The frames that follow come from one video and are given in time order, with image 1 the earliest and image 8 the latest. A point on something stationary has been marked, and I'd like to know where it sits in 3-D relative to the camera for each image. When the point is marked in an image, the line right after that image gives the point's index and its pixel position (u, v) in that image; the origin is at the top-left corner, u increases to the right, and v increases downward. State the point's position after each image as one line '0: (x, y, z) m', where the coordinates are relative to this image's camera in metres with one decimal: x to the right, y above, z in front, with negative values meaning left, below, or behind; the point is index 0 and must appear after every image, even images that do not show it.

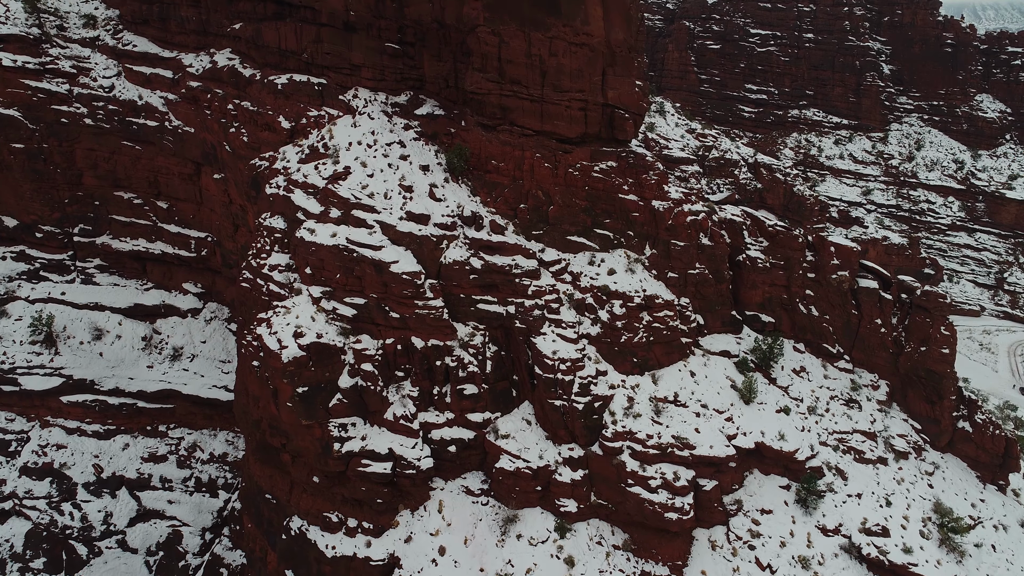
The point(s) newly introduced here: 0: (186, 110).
0: (-6.1, +3.4, +13.3) m
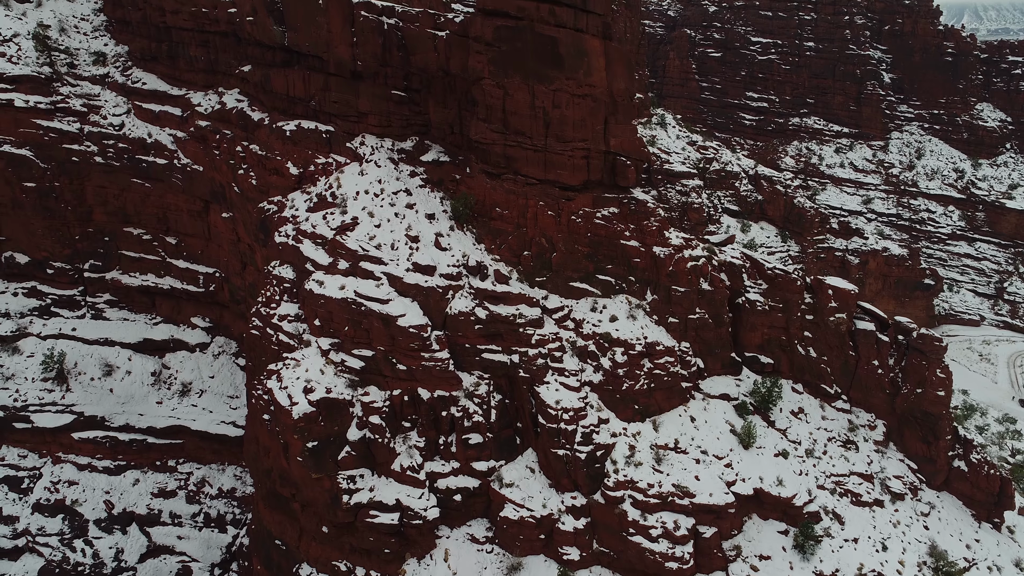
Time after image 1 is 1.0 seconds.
0: (-6.0, +2.7, +13.5) m
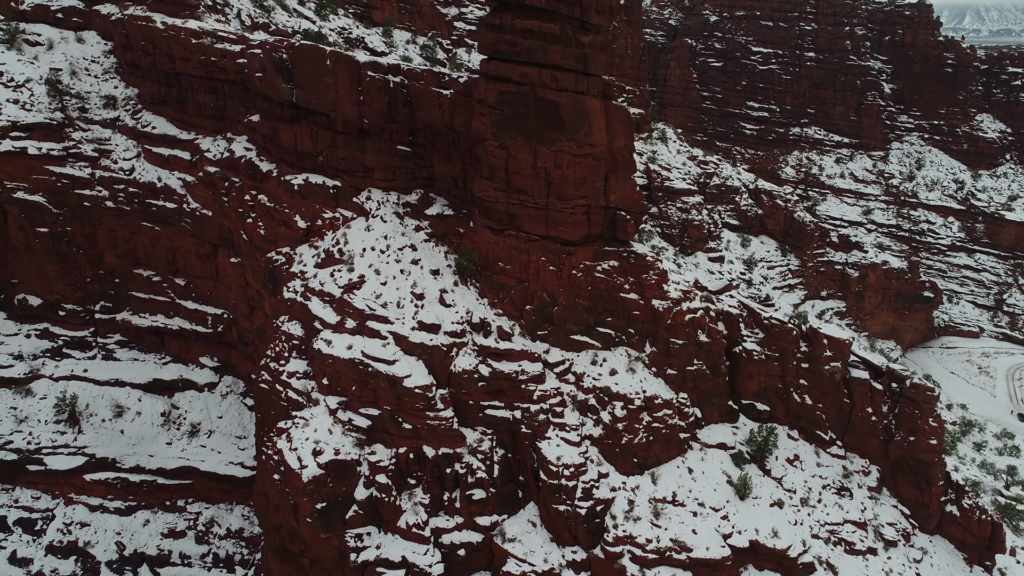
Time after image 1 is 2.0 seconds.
0: (-6.0, +1.9, +13.8) m
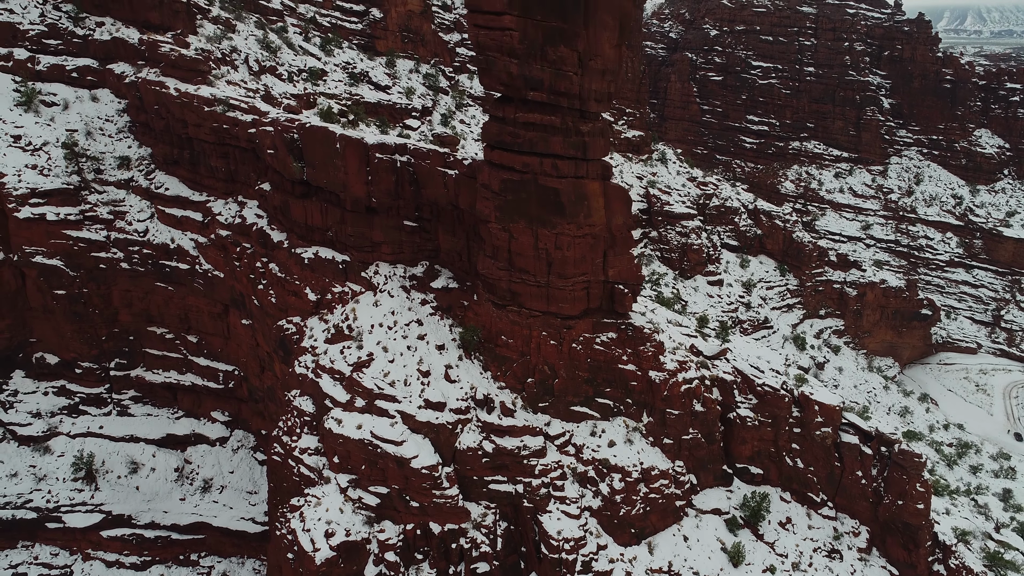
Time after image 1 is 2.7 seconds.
0: (-6.0, +0.7, +14.3) m
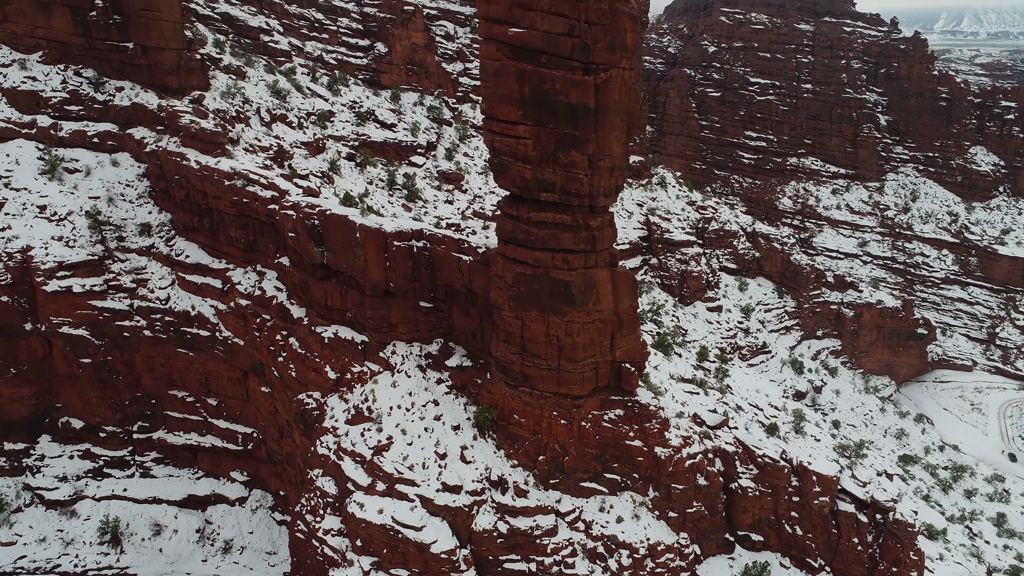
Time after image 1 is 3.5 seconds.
0: (-5.8, -0.7, +14.8) m
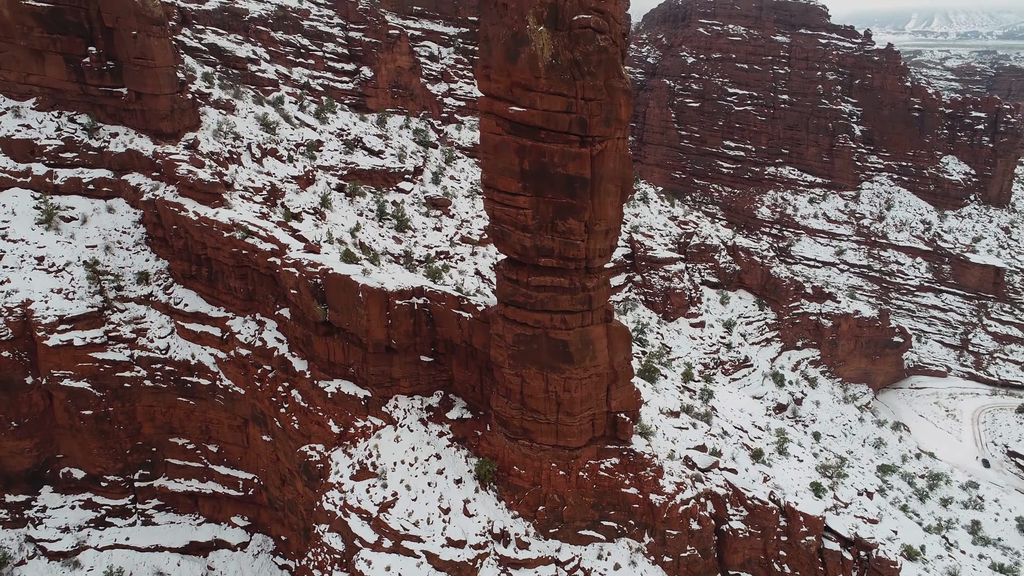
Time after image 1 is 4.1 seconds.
0: (-5.8, -1.8, +15.1) m
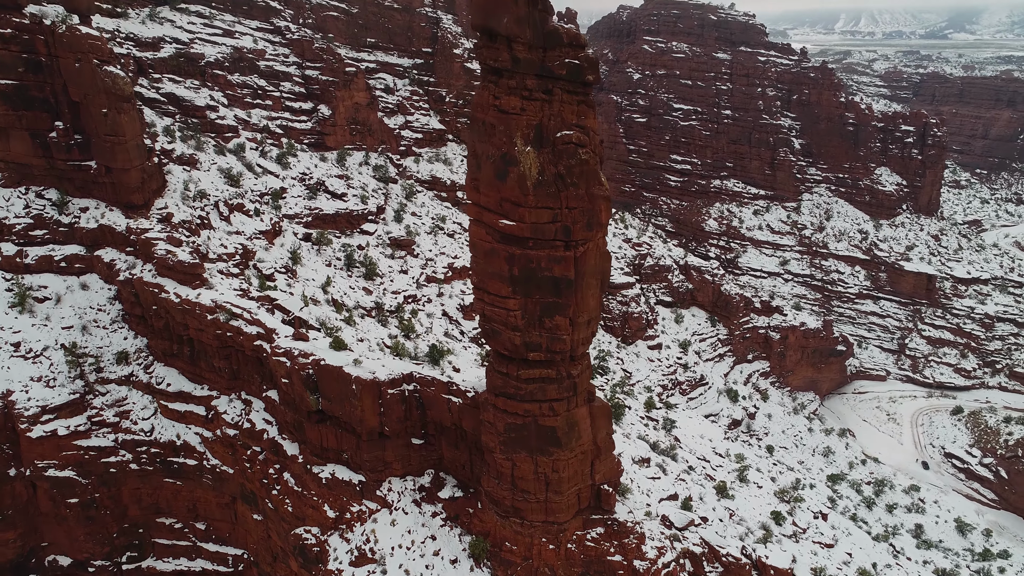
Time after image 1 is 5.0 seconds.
0: (-6.2, -3.5, +15.3) m
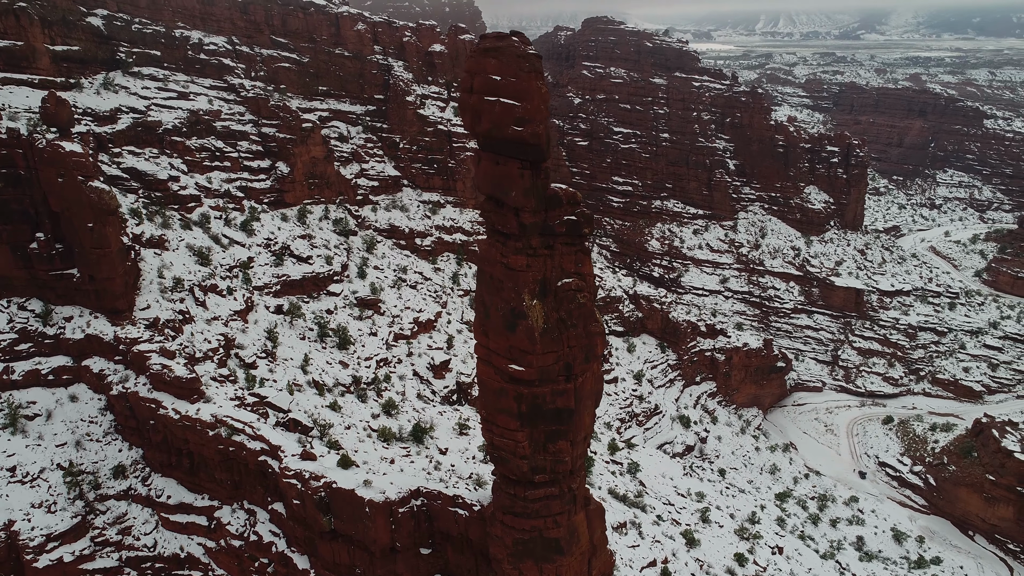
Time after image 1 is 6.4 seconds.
0: (-6.2, -6.1, +15.7) m
